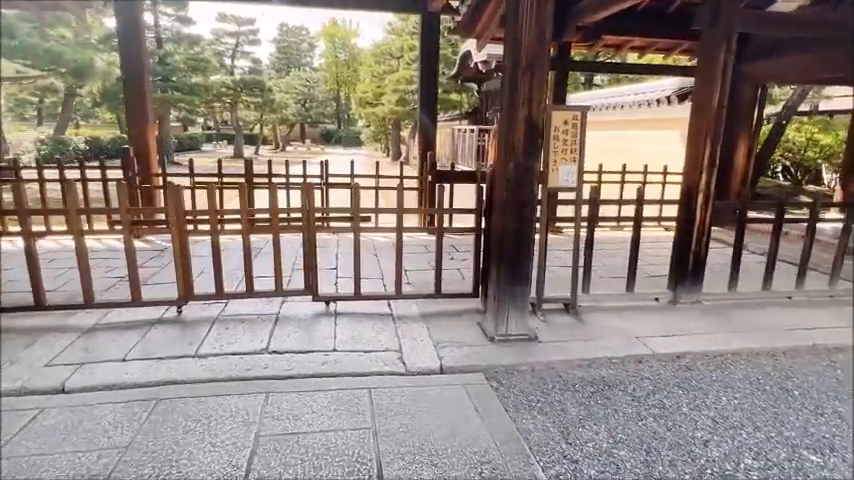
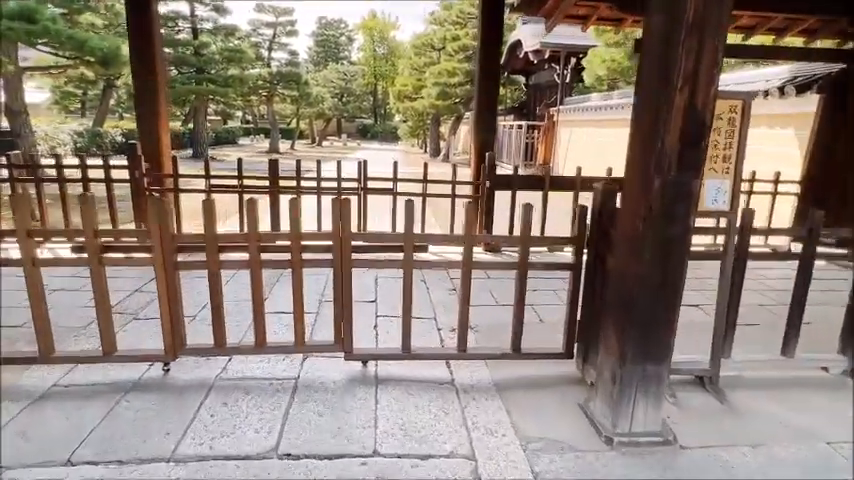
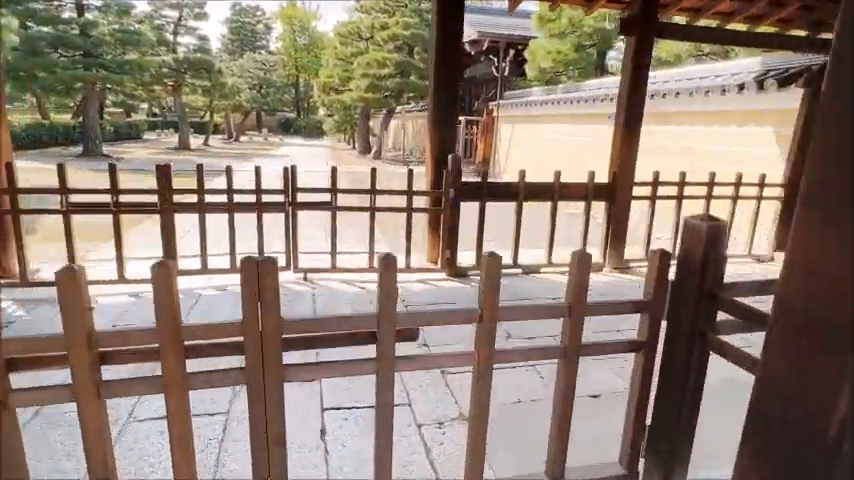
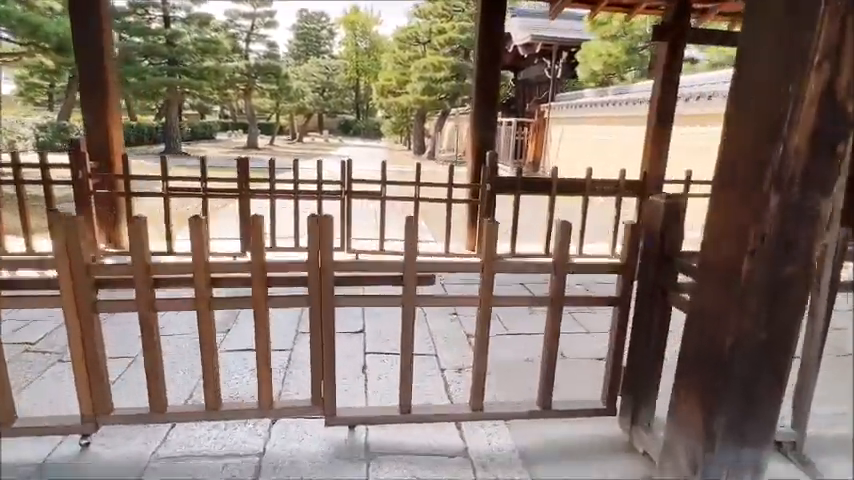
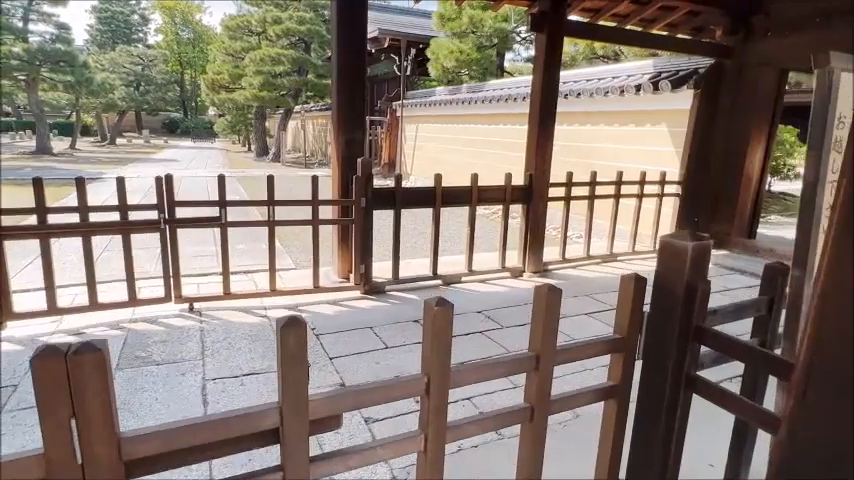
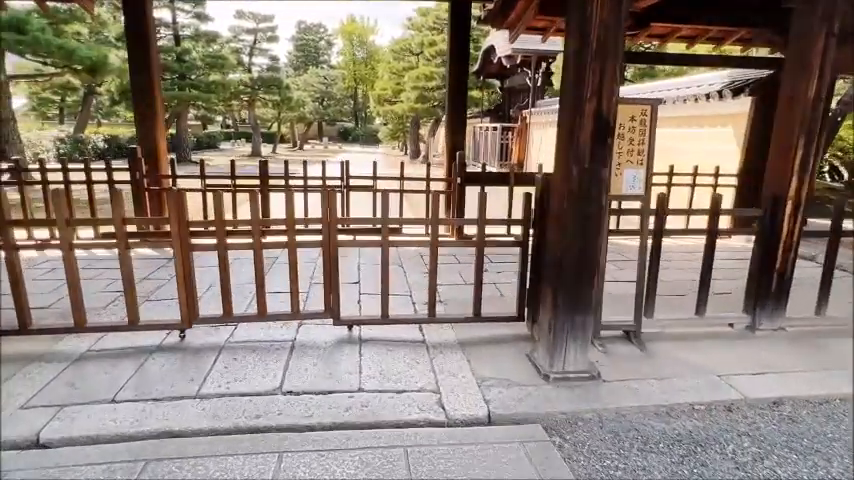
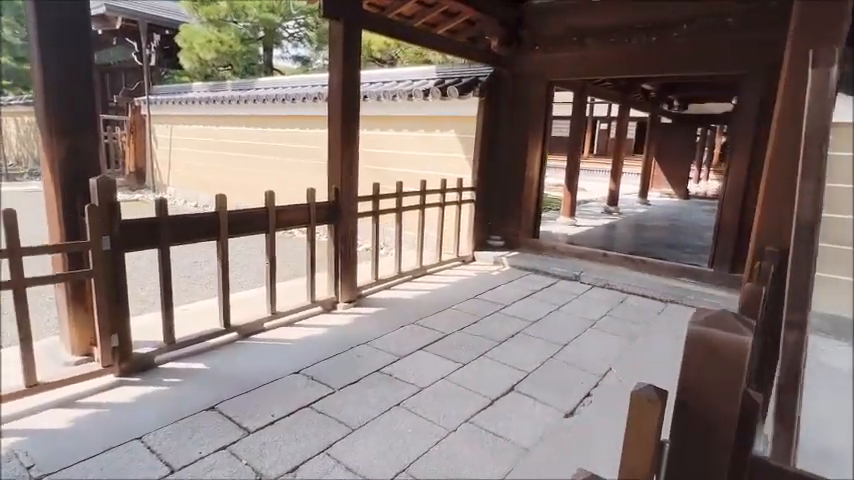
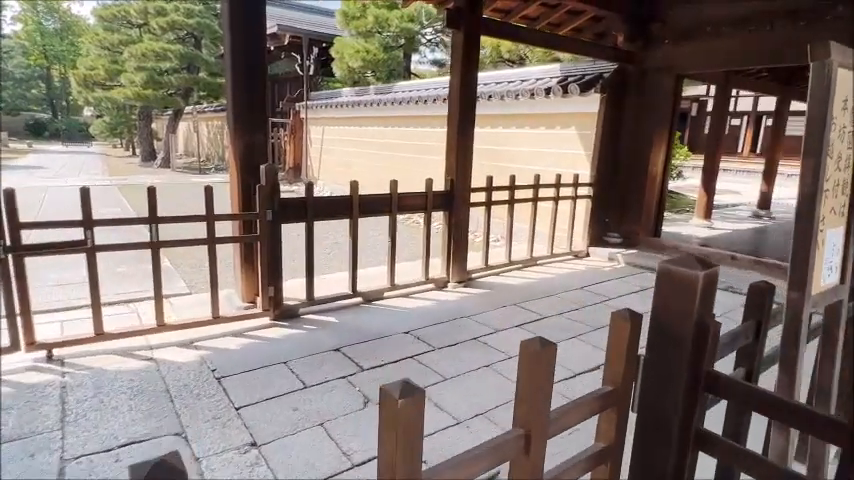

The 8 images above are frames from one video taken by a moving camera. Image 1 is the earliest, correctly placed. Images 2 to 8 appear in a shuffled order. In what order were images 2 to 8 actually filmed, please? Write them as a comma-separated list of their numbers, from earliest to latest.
6, 2, 4, 3, 5, 8, 7
